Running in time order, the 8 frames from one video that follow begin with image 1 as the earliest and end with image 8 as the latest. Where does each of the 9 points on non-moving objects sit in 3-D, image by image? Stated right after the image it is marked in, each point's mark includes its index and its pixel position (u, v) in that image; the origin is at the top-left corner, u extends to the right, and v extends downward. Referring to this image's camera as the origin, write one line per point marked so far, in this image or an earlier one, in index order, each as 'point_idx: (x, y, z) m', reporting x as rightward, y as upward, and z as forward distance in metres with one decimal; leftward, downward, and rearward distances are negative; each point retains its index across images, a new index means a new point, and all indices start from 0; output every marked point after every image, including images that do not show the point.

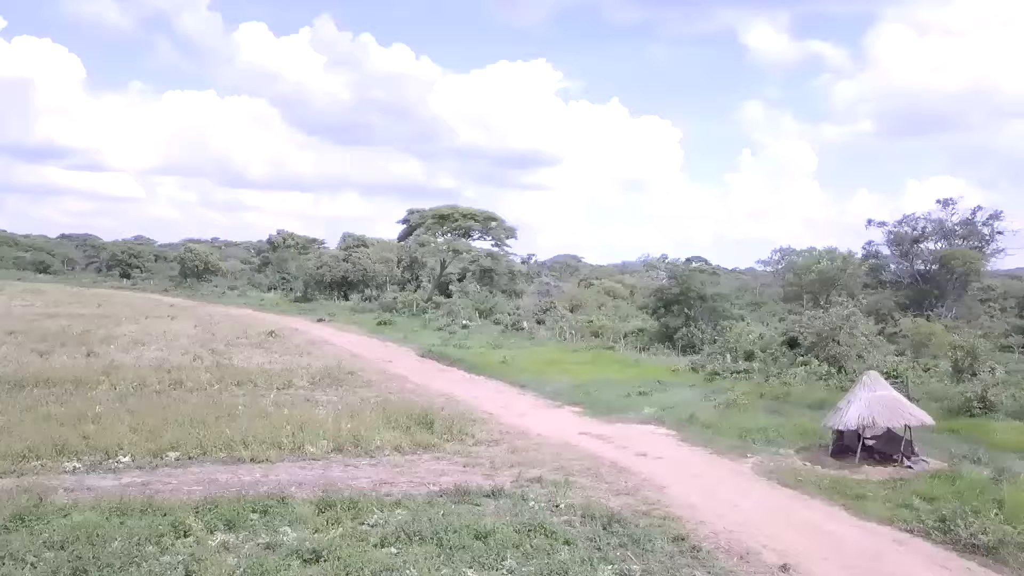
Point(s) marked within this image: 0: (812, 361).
0: (+6.8, -1.6, +18.1) m
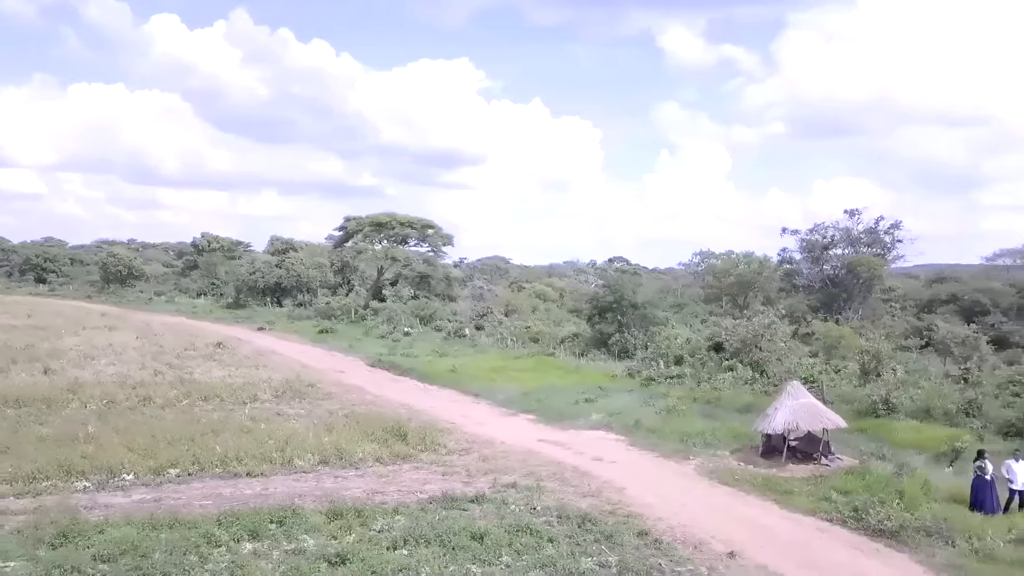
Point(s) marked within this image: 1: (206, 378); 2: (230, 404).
0: (+5.5, -1.9, +19.6) m
1: (-6.1, -1.8, +16.1) m
2: (-4.7, -1.9, +13.4) m
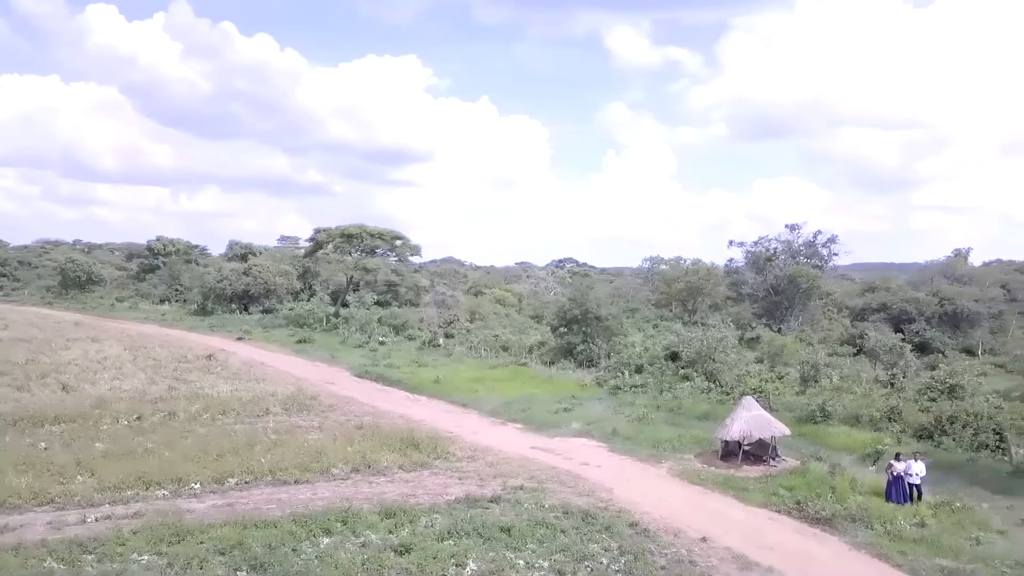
0: (+4.9, -2.3, +21.8) m
1: (-6.4, -2.3, +17.5) m
2: (-4.8, -2.4, +14.9) m
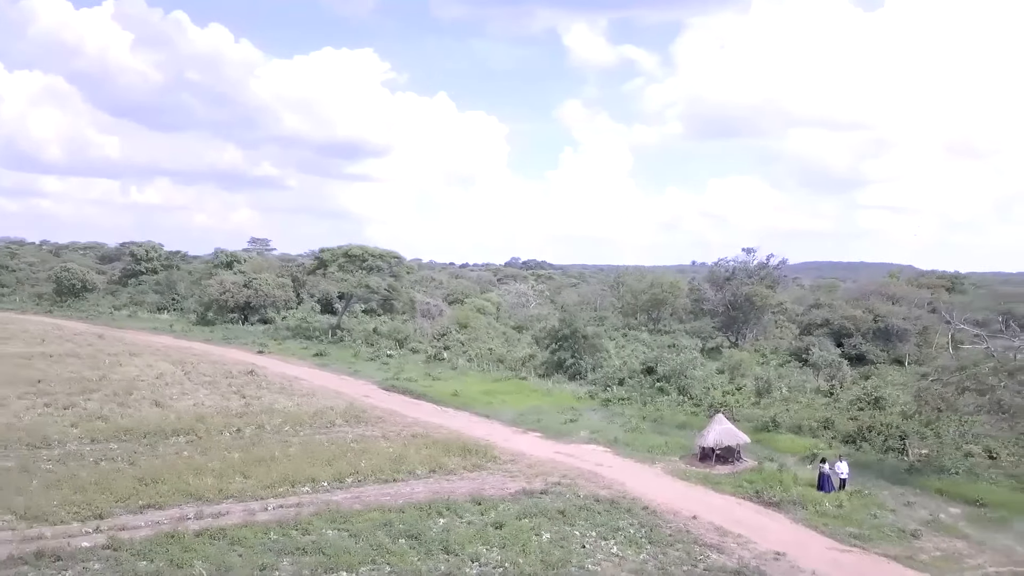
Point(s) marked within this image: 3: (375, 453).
0: (+5.1, -3.2, +26.0) m
1: (-6.1, -3.1, +21.1) m
2: (-4.3, -3.3, +18.6) m
3: (-2.8, -3.3, +16.3) m
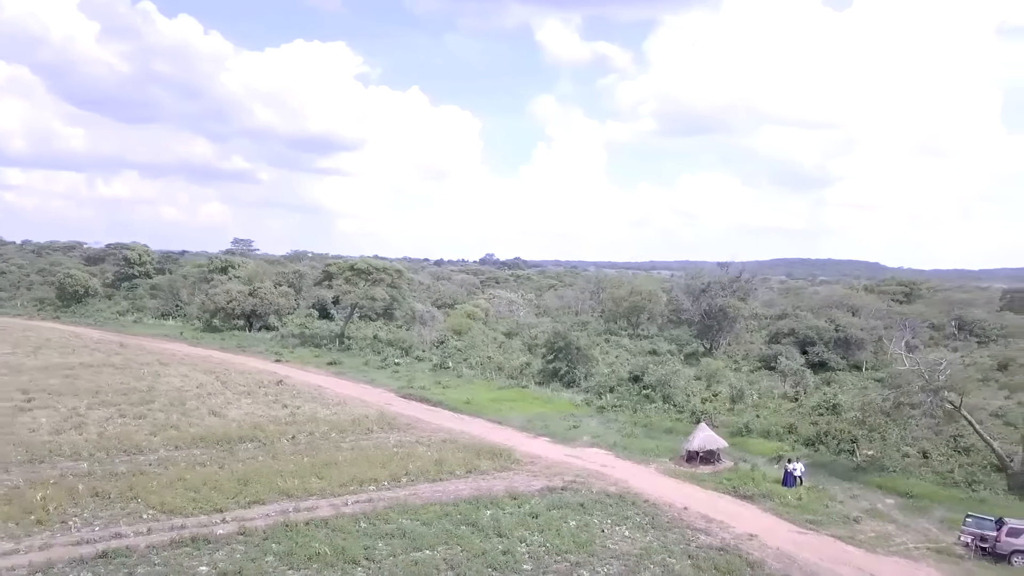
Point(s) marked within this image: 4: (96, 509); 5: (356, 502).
0: (+5.2, -3.9, +29.4) m
1: (-5.8, -3.8, +24.2) m
2: (-3.9, -4.0, +21.7) m
3: (-2.3, -4.1, +19.5) m
4: (-7.5, -4.0, +14.6) m
5: (-3.0, -4.2, +15.6) m
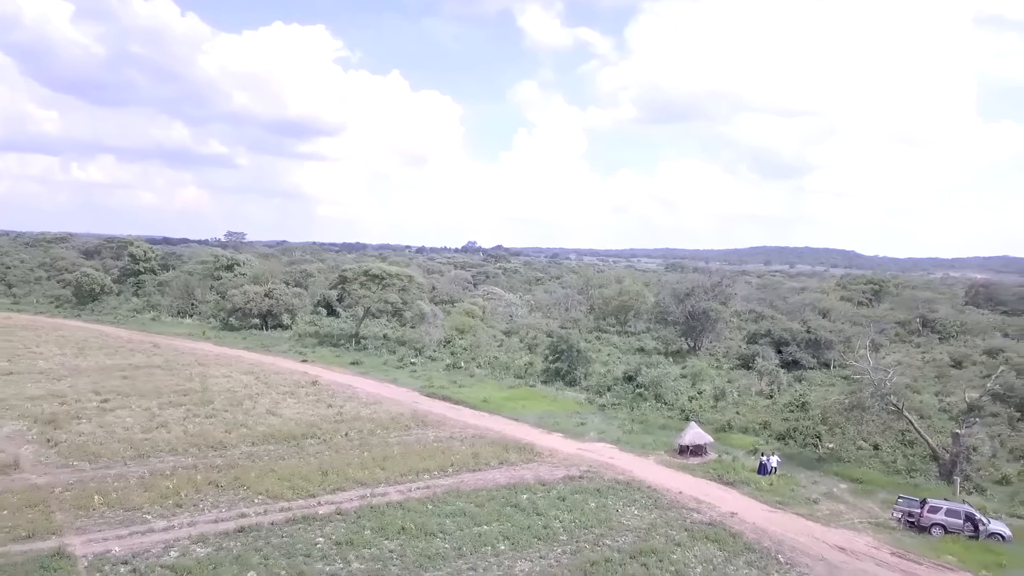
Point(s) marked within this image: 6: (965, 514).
0: (+5.6, -4.4, +33.5) m
1: (-5.2, -4.4, +27.9) m
2: (-3.3, -4.6, +25.5) m
3: (-1.7, -4.7, +23.3) m
4: (-6.7, -4.7, +18.3) m
5: (-2.3, -4.9, +19.5) m
6: (+10.0, -5.0, +17.7) m
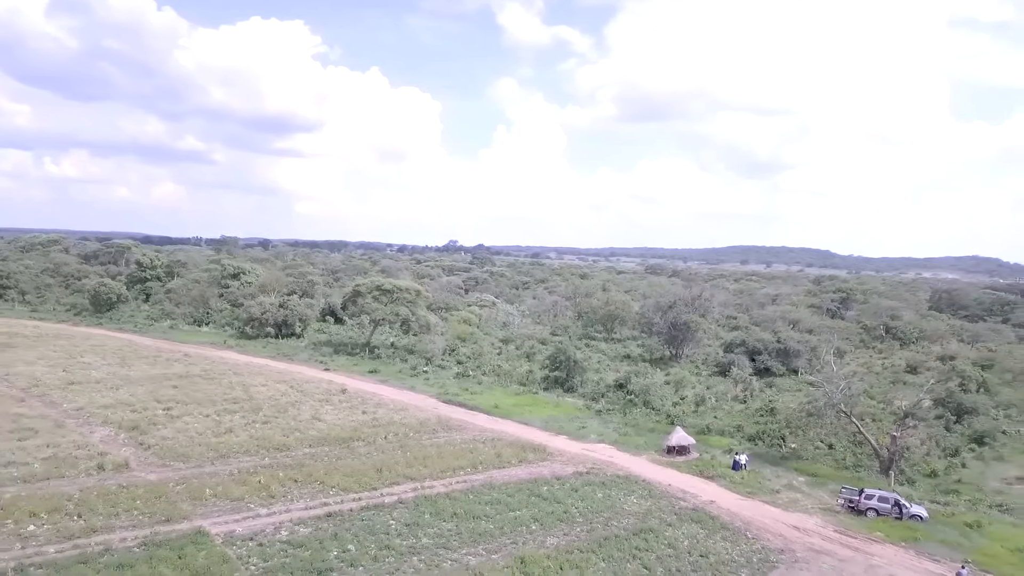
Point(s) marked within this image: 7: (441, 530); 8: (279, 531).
0: (+5.9, -5.3, +38.2) m
1: (-4.8, -5.3, +32.4) m
2: (-2.8, -5.5, +30.0) m
3: (-1.1, -5.7, +27.8) m
4: (-6.0, -5.7, +22.7) m
5: (-1.6, -5.8, +24.0) m
6: (+10.7, -6.0, +22.5) m
7: (-1.7, -6.0, +19.8) m
8: (-5.6, -5.8, +19.2) m
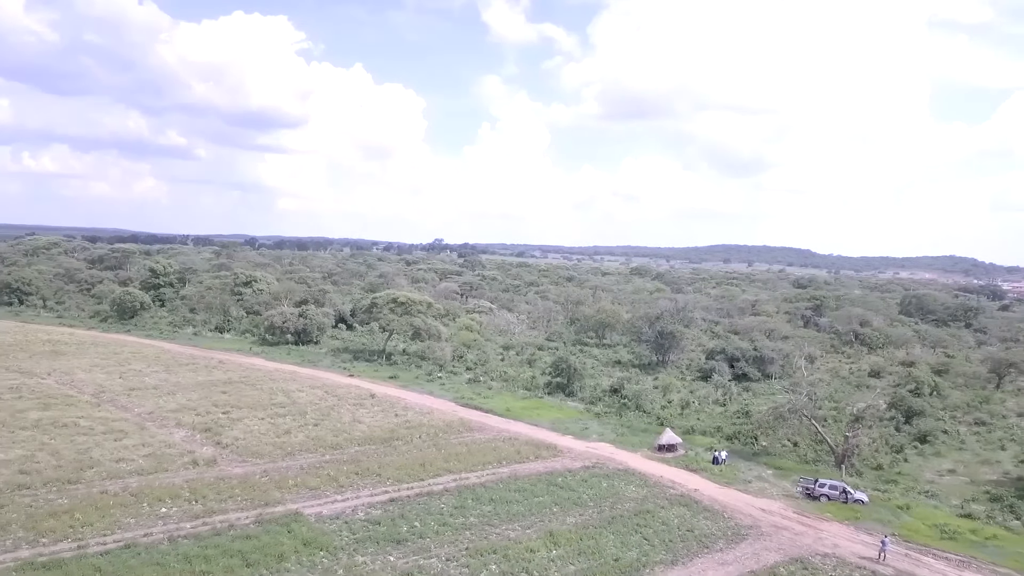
0: (+6.4, -6.2, +43.5) m
1: (-4.2, -6.2, +37.5) m
2: (-2.2, -6.5, +35.2) m
3: (-0.4, -6.6, +33.1) m
4: (-5.3, -6.6, +27.8) m
5: (-0.9, -6.8, +29.2) m
6: (+11.5, -7.0, +28.0) m
7: (-0.9, -7.0, +25.1) m
8: (-4.7, -6.8, +24.4) m
